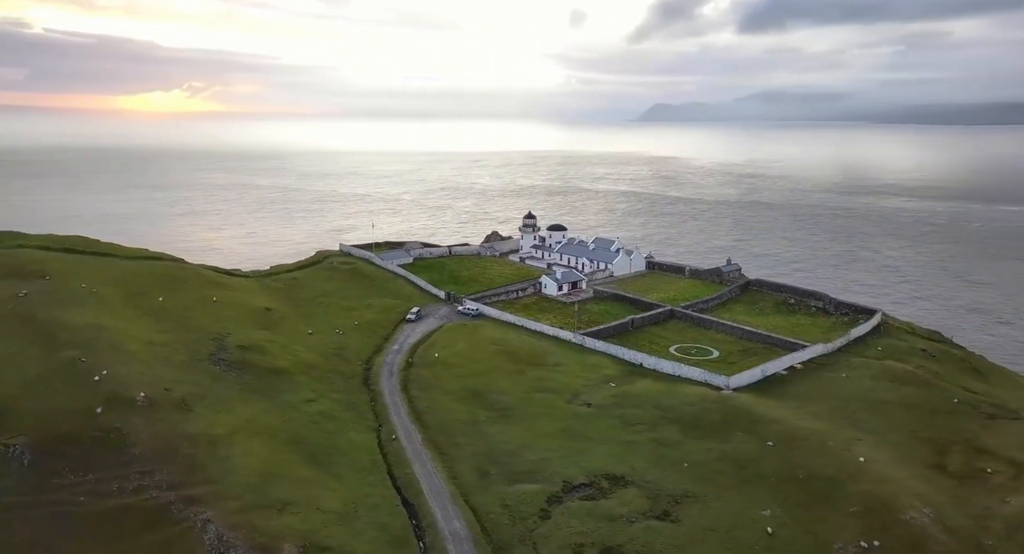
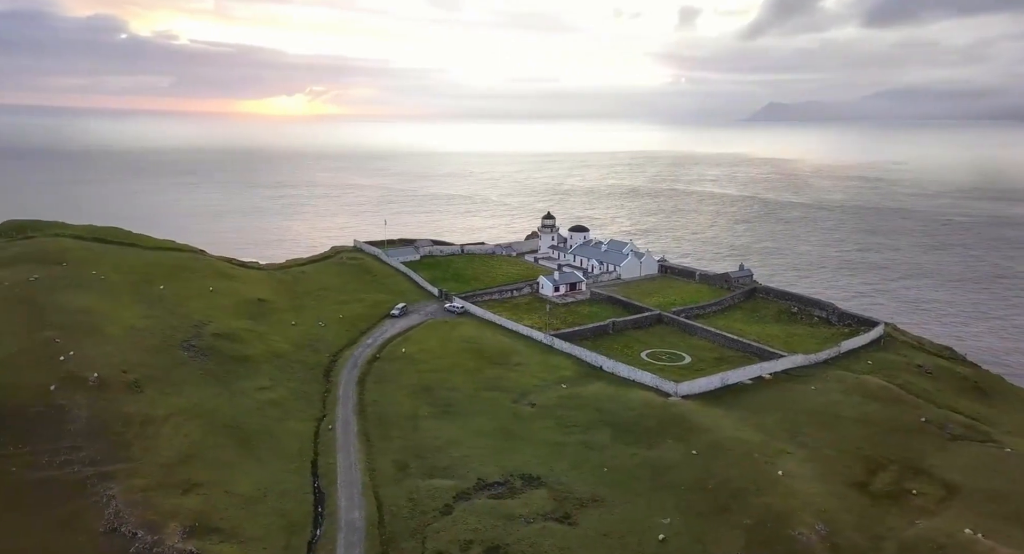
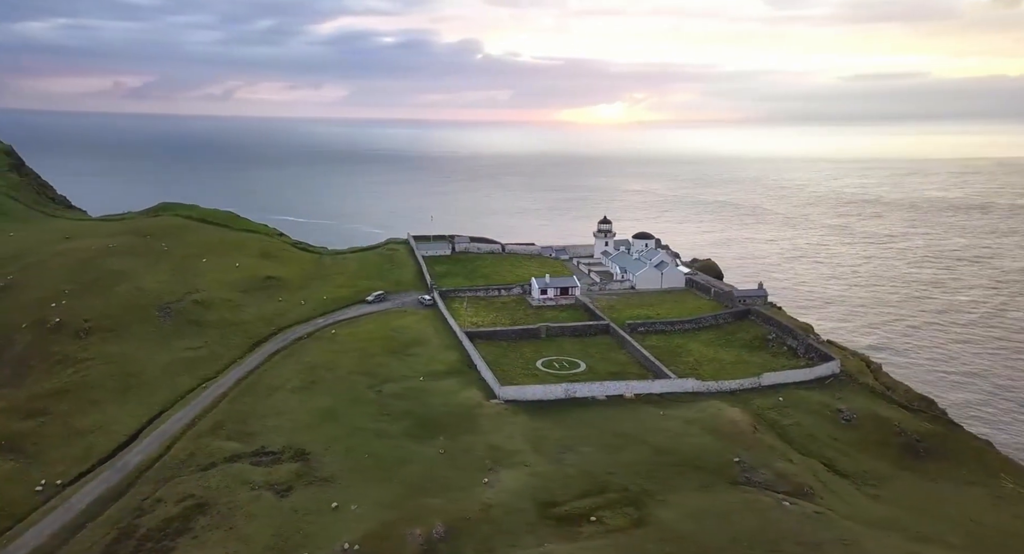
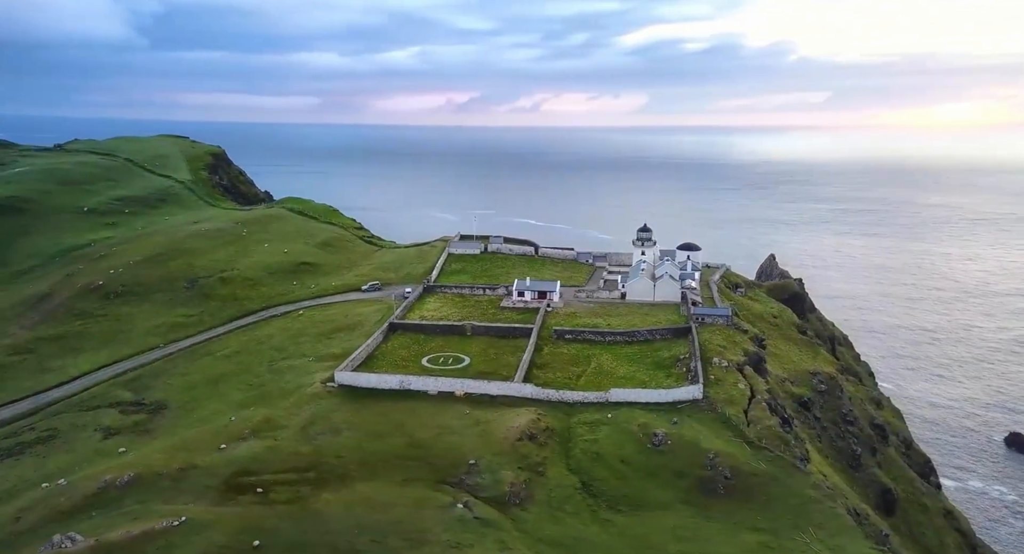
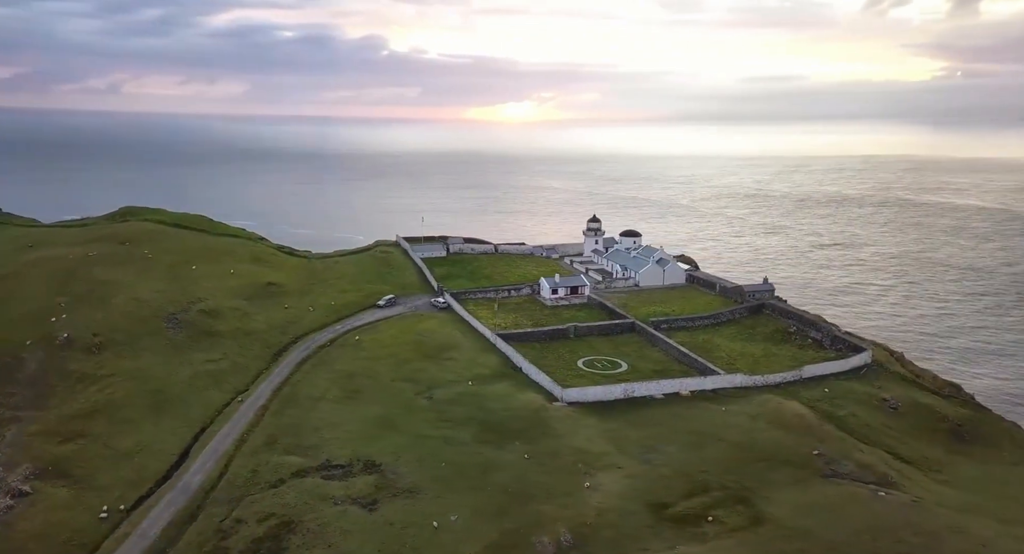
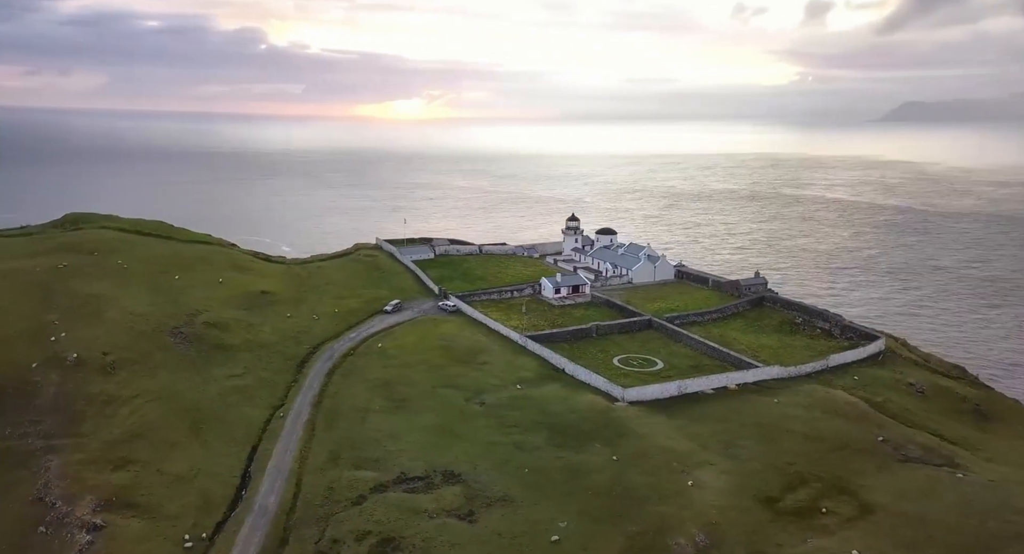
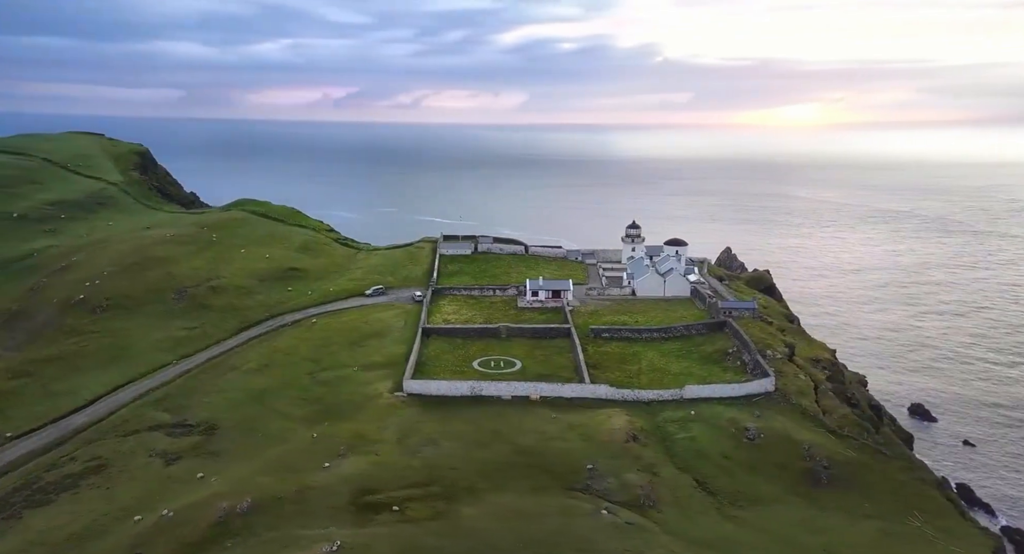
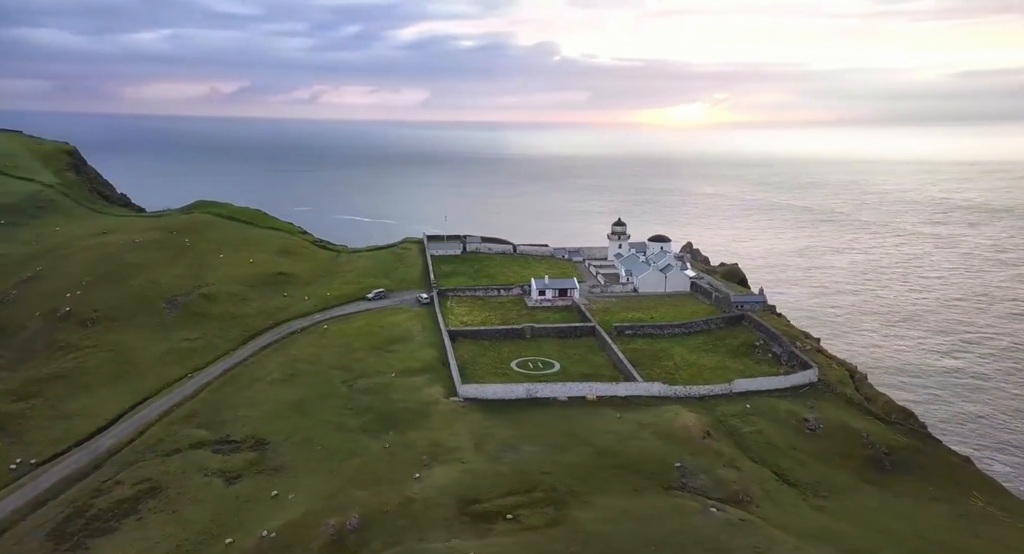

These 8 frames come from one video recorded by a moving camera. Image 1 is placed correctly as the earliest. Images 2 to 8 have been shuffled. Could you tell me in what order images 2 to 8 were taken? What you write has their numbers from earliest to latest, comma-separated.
2, 6, 5, 3, 8, 7, 4
